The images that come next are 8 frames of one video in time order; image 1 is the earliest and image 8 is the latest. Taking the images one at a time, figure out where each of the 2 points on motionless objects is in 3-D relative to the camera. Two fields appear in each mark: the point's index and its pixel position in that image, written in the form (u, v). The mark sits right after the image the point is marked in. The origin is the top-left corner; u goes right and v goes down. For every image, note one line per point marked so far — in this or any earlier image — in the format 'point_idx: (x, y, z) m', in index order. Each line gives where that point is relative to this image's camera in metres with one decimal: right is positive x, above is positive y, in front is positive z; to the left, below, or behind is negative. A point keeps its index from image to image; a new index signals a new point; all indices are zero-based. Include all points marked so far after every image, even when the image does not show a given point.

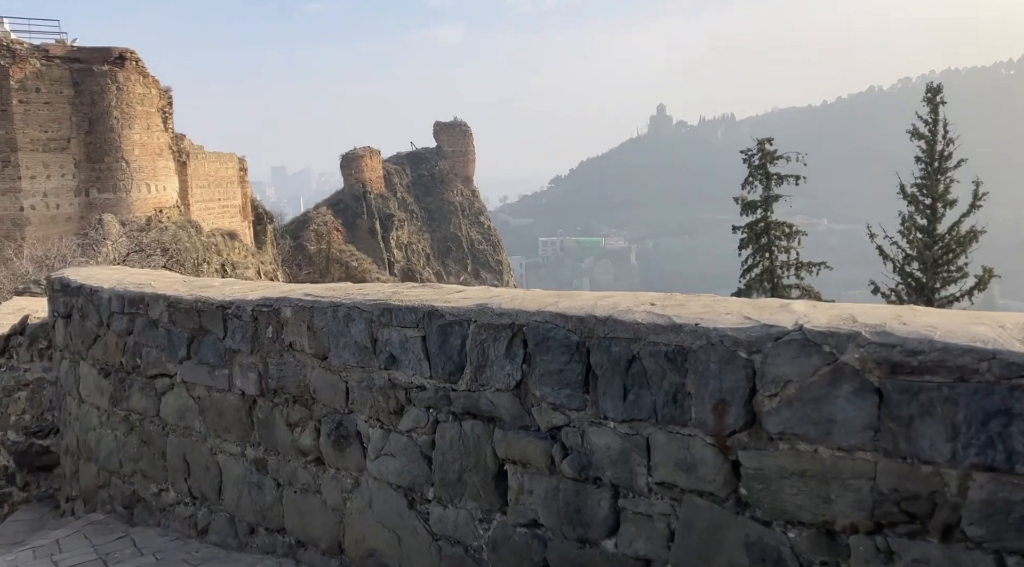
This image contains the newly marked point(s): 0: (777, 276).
0: (+3.2, +0.1, +10.1) m
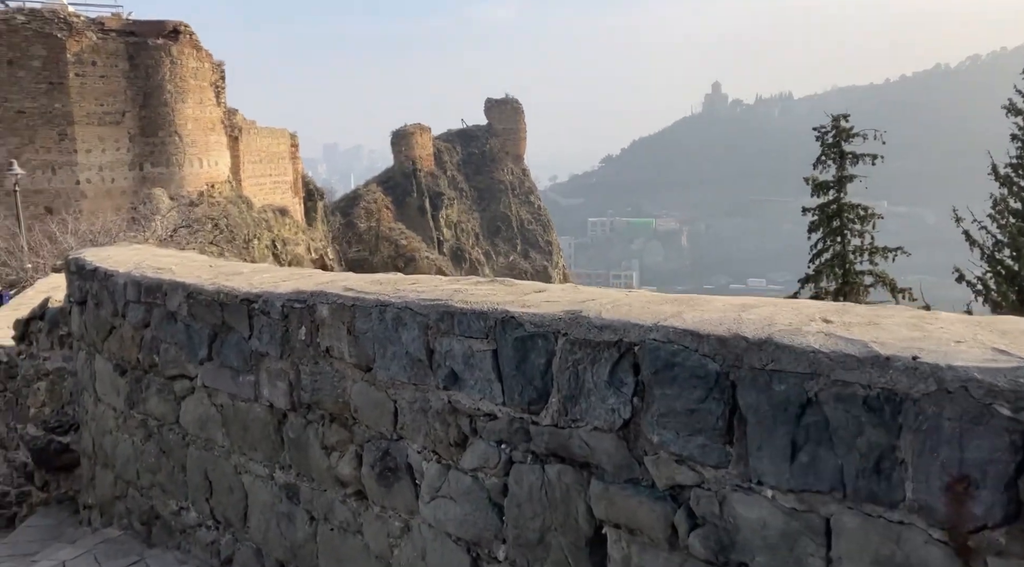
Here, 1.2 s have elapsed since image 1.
0: (+3.8, +0.2, +9.5) m
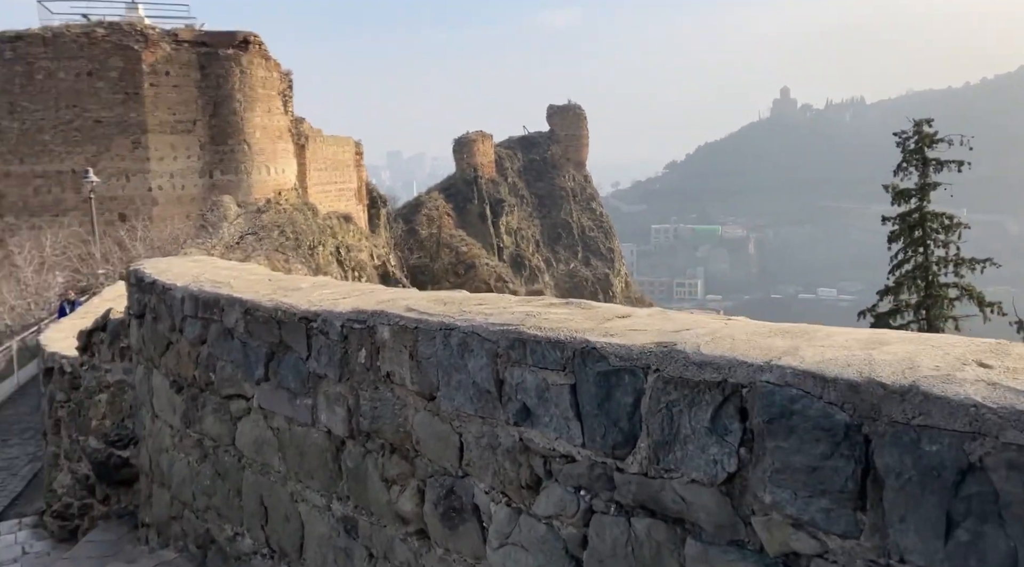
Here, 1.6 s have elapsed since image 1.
0: (+4.5, +0.1, +9.1) m
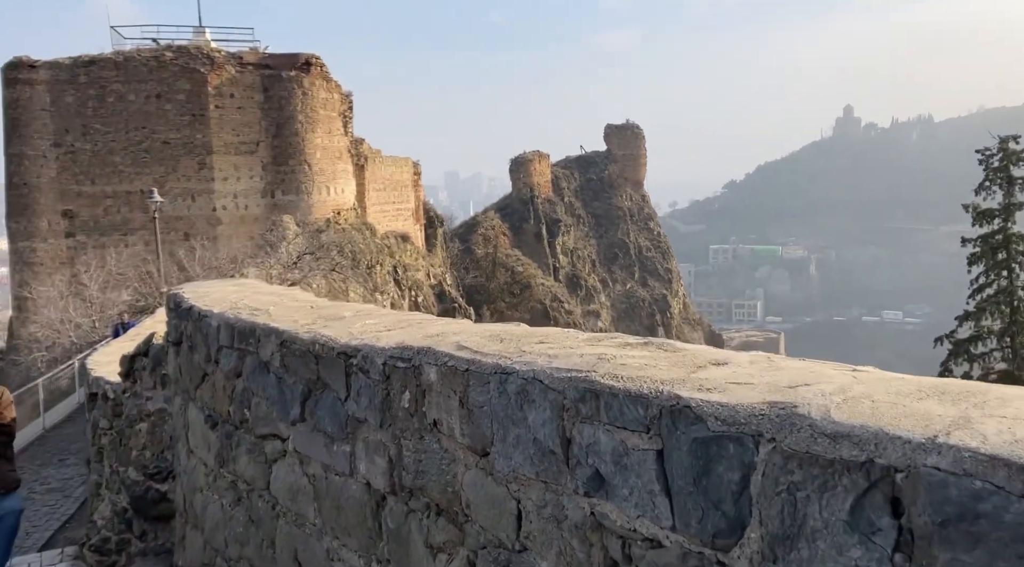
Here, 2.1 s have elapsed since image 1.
0: (+5.1, -0.1, +8.5) m
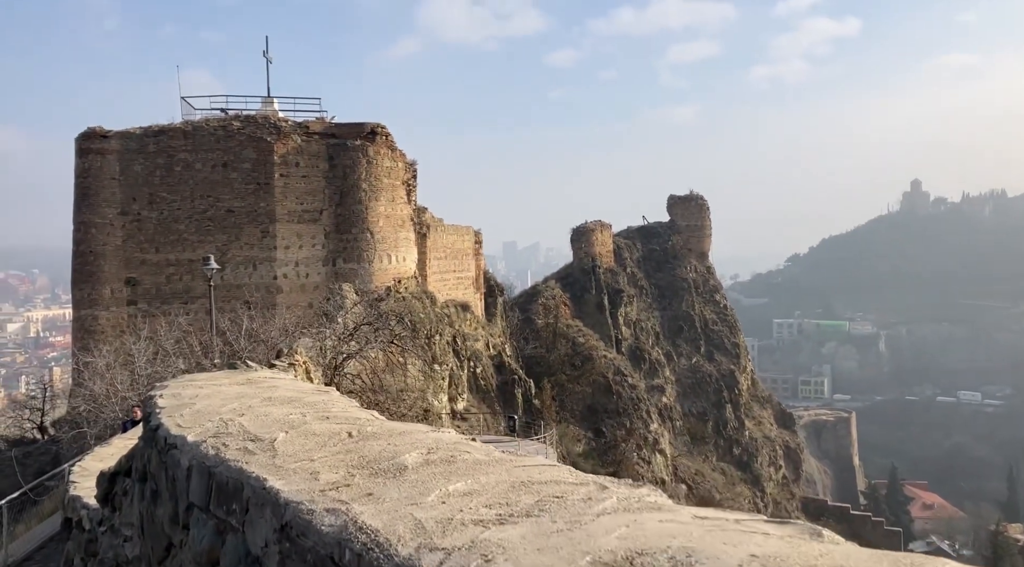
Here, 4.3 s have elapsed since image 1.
0: (+5.8, -0.9, +7.2) m
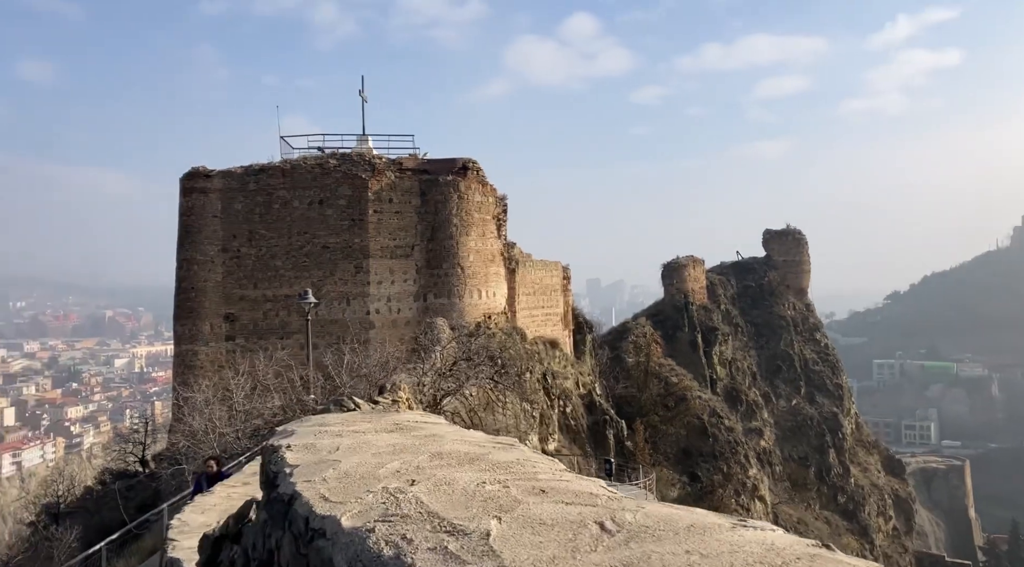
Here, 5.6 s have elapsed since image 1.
0: (+6.7, -1.2, +6.0) m
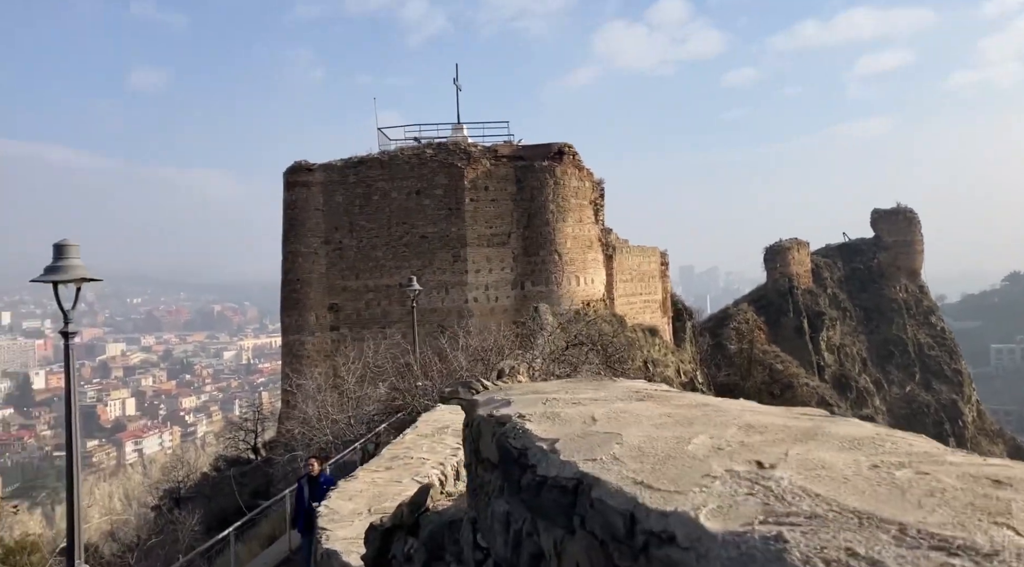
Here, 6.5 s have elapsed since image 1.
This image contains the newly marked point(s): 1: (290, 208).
0: (+7.5, -0.9, +5.0) m
1: (-3.3, +1.2, +12.3) m
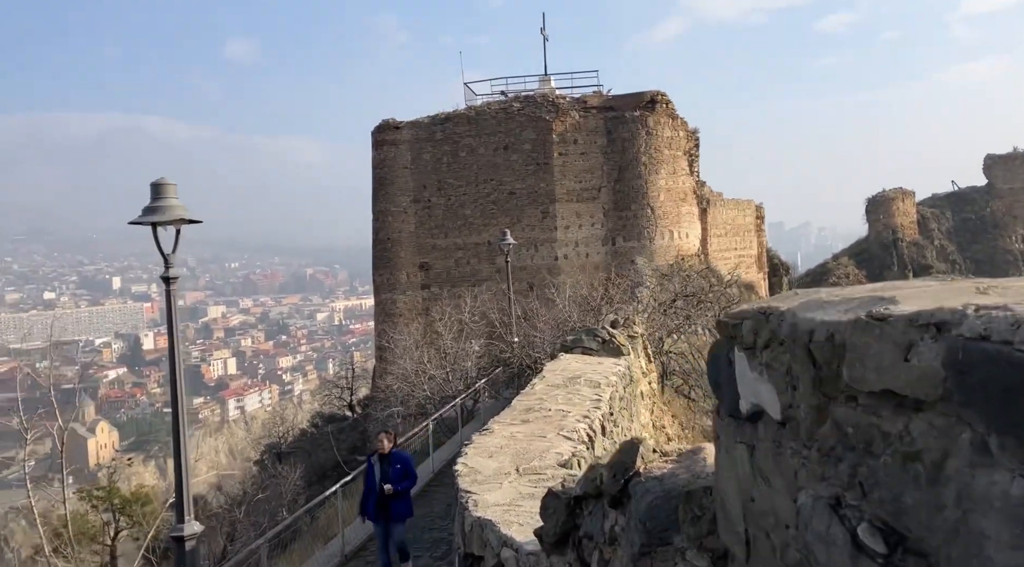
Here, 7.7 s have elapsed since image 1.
0: (+8.1, -0.5, +3.8) m
1: (-1.9, +1.8, +12.1) m
